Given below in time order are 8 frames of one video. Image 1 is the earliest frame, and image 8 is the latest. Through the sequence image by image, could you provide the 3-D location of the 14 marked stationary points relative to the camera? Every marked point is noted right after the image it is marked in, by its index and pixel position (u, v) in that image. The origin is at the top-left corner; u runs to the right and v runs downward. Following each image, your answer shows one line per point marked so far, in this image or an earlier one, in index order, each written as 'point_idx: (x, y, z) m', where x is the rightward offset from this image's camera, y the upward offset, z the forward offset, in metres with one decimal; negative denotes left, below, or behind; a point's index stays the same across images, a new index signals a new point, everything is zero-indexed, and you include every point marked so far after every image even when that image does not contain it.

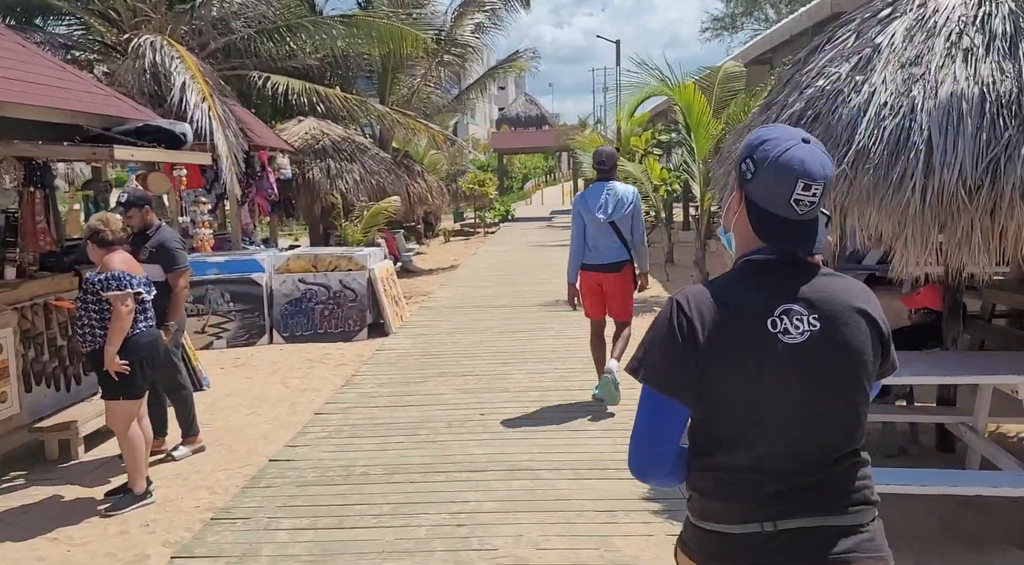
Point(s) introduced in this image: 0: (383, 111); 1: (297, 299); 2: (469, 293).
0: (-2.0, +2.7, +12.9) m
1: (-2.3, -0.2, +8.8) m
2: (-0.6, -0.1, +11.2) m
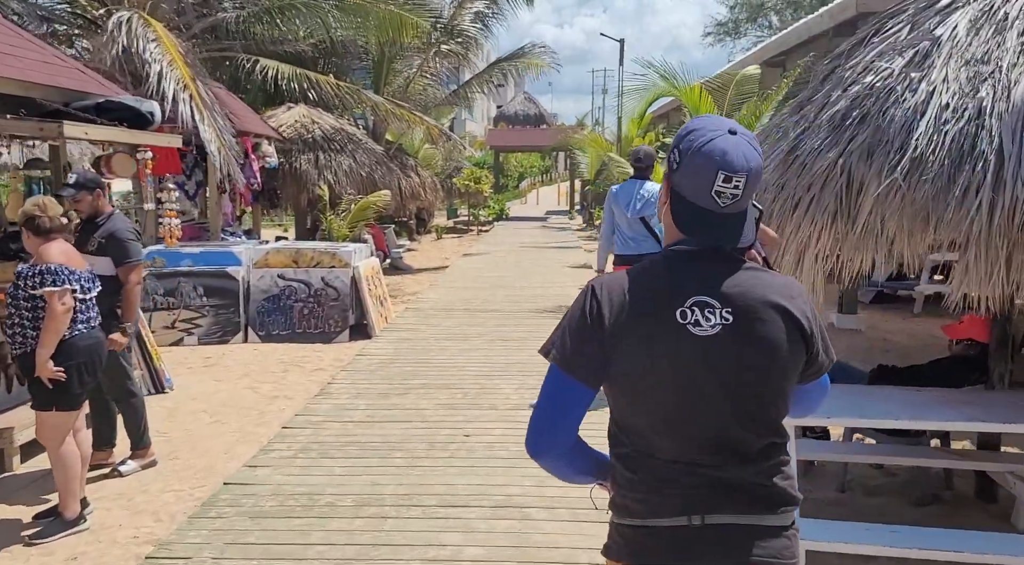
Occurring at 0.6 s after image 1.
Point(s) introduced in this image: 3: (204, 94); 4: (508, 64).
0: (-2.1, +2.8, +12.3) m
1: (-2.4, -0.1, +8.3) m
2: (-0.7, -0.2, +10.7) m
3: (-3.2, +1.9, +8.3) m
4: (-0.1, +4.4, +16.4) m
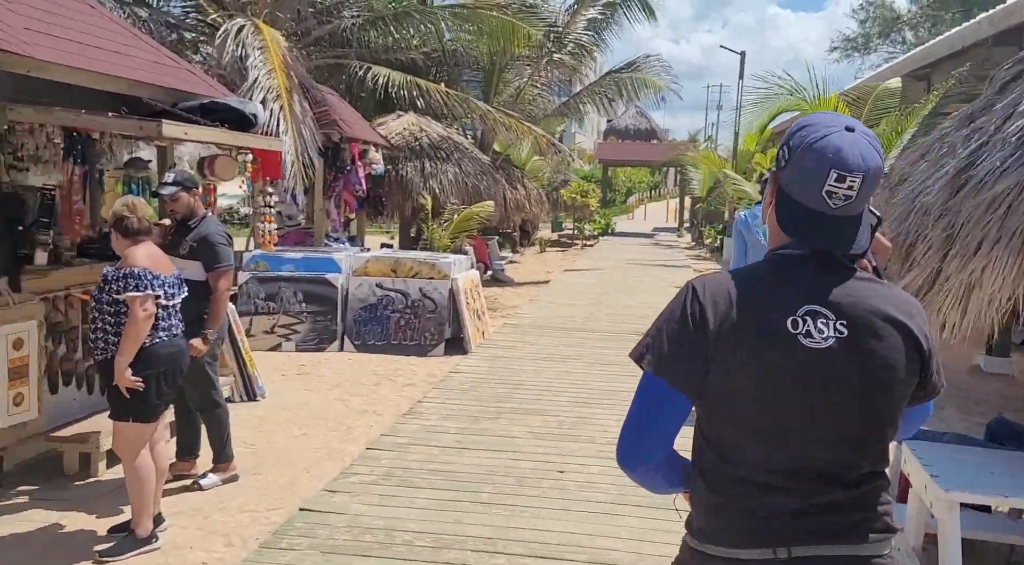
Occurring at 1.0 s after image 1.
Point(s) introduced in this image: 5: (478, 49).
0: (-0.4, +2.6, +12.1) m
1: (-1.4, -0.2, +8.1) m
2: (+0.6, -0.4, +10.3) m
3: (-2.1, +1.9, +8.3) m
4: (+2.1, +4.1, +15.9) m
5: (-0.6, +4.0, +13.6) m
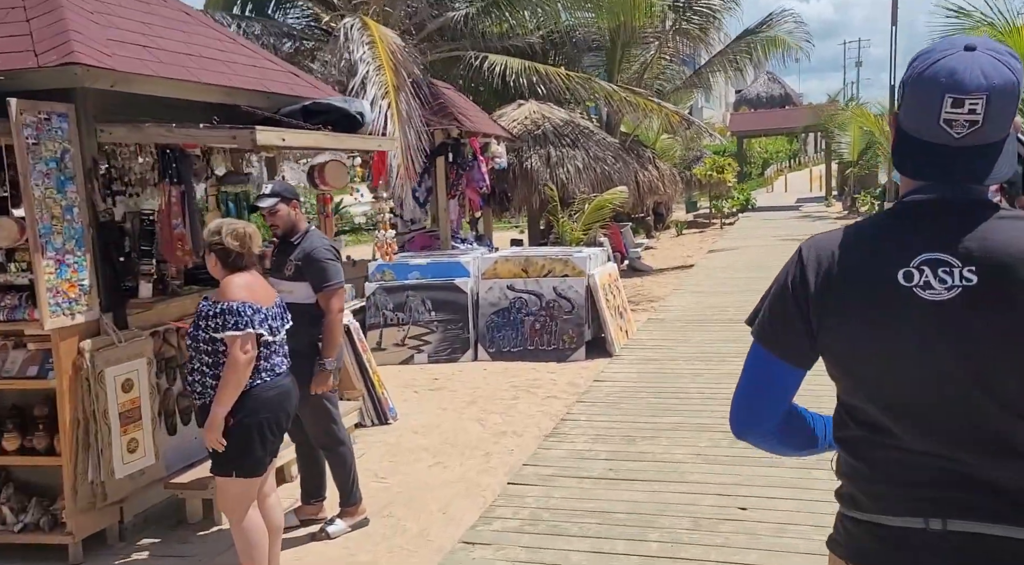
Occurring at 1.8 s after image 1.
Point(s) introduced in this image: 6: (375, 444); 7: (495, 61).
0: (+1.4, +2.7, +11.3) m
1: (-0.1, -0.3, +7.5) m
2: (+2.3, -0.2, +9.4) m
3: (-0.9, +1.8, +7.8) m
4: (+4.3, +4.4, +14.7) m
5: (+1.3, +4.1, +12.8) m
6: (-0.9, -1.0, +5.2) m
7: (-0.2, +3.0, +10.8) m
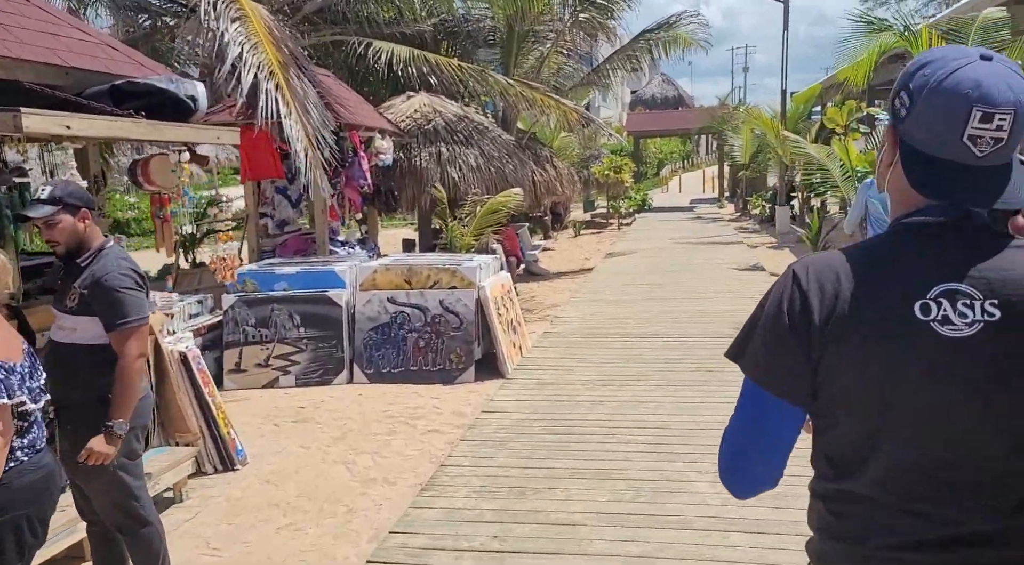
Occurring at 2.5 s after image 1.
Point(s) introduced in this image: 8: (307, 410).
0: (-0.1, +2.6, +10.6) m
1: (-1.0, -0.4, +6.7) m
2: (+1.1, -0.3, +8.9) m
3: (-1.9, +1.7, +6.9) m
4: (+2.4, +4.4, +14.3) m
5: (-0.3, +4.0, +12.1) m
6: (-1.6, -1.1, +4.3) m
7: (-1.6, +2.9, +9.9) m
8: (-1.5, -0.9, +5.9) m
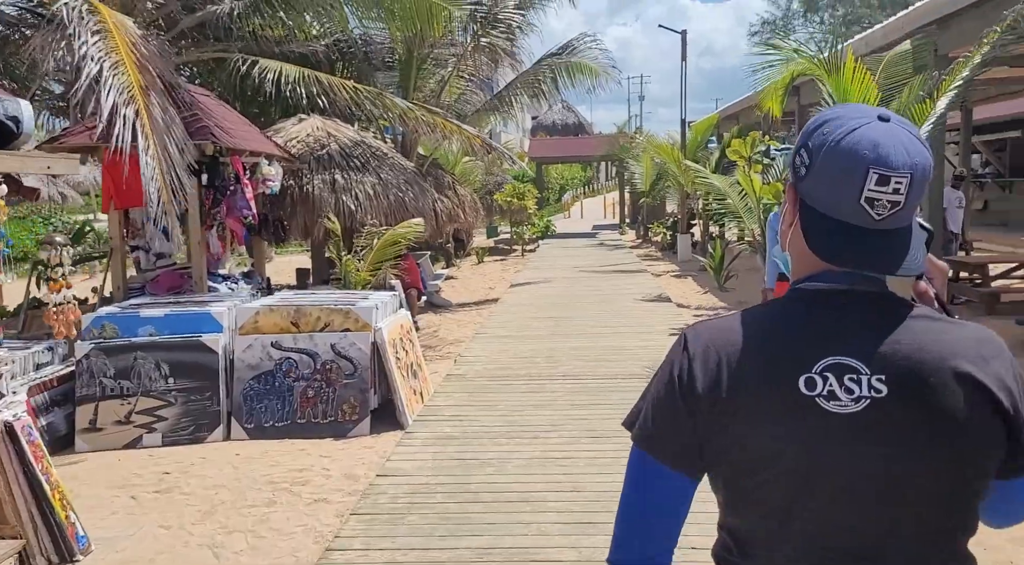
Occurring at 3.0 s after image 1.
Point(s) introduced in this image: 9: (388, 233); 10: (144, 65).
0: (-1.3, +2.2, +10.1) m
1: (-1.8, -0.7, +6.0) m
2: (0.0, -0.7, +8.4) m
3: (-2.7, +1.4, +6.1) m
4: (+0.7, +3.8, +14.1) m
5: (-1.7, +3.5, +11.5) m
6: (-2.0, -1.4, +3.5) m
7: (-2.8, +2.5, +9.2) m
8: (-2.1, -1.2, +5.1) m
9: (-1.2, +0.5, +7.7) m
10: (-2.8, +1.6, +6.0) m
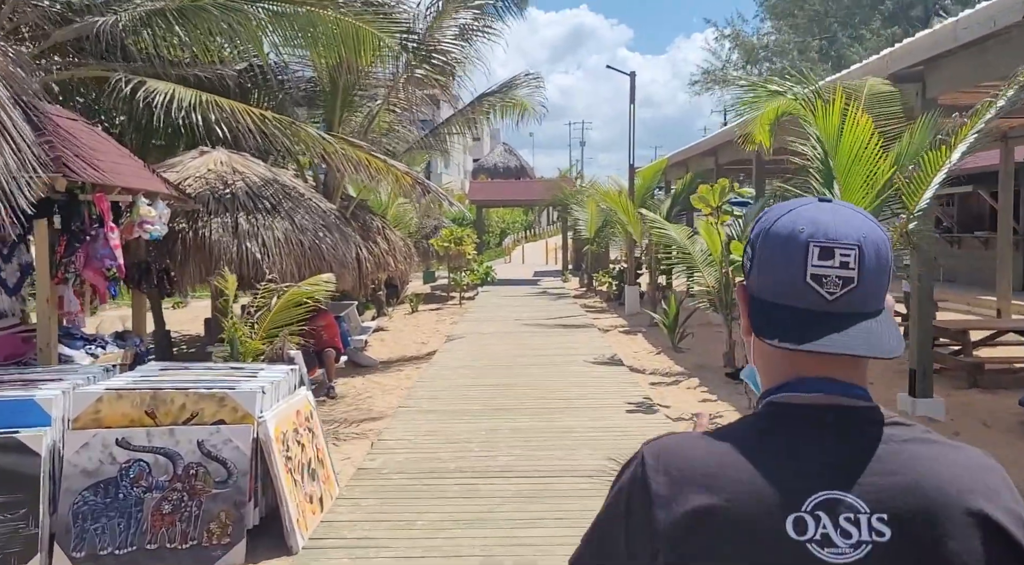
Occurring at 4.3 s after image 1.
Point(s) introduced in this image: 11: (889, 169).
0: (-2.0, +1.5, +8.8) m
1: (-2.2, -1.1, +4.5) m
2: (-0.6, -1.3, +7.0) m
3: (-3.1, +0.9, +4.6) m
4: (-0.3, +2.9, +13.0) m
5: (-2.5, +2.8, +10.3) m
6: (-2.3, -1.7, +2.0) m
7: (-3.4, +1.9, +7.8) m
8: (-2.5, -1.6, +3.5) m
9: (-1.7, -0.1, +6.3) m
10: (-3.2, +1.2, +4.5) m
11: (+2.6, +0.8, +5.6) m
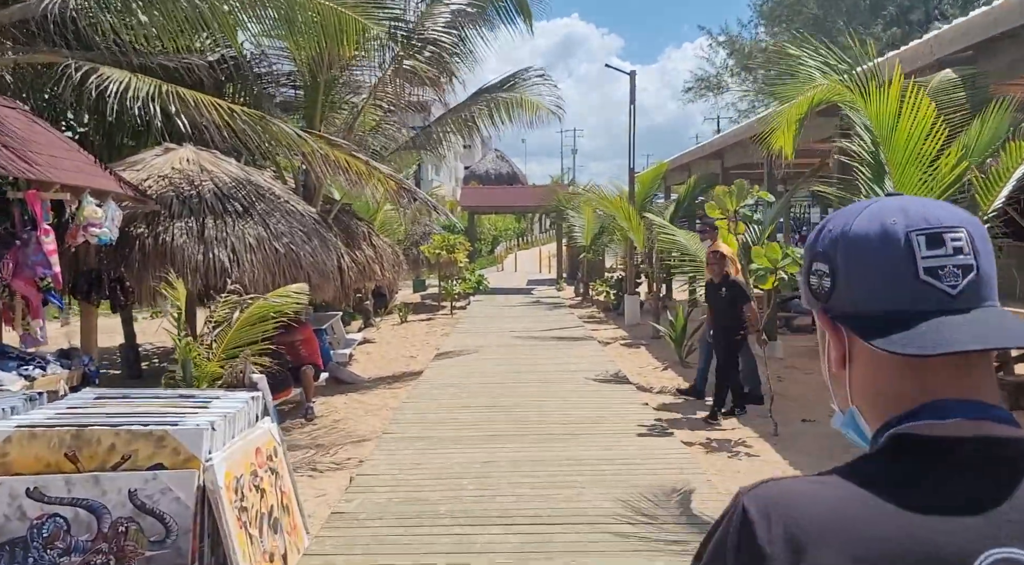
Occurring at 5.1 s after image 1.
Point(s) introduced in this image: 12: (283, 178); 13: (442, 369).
0: (-2.1, +1.4, +7.9) m
1: (-2.2, -1.2, +3.6) m
2: (-0.6, -1.4, +6.2) m
3: (-3.1, +0.9, +3.8) m
4: (-0.3, +2.8, +12.2) m
5: (-2.6, +2.7, +9.4) m
6: (-2.2, -1.7, +1.1) m
7: (-3.4, +1.8, +7.0) m
8: (-2.5, -1.7, +2.7) m
9: (-1.7, -0.1, +5.5) m
10: (-3.2, +1.2, +3.7) m
11: (+2.6, +0.7, +4.8) m
12: (-2.9, +1.3, +10.2) m
13: (-0.9, -1.2, +10.9) m
